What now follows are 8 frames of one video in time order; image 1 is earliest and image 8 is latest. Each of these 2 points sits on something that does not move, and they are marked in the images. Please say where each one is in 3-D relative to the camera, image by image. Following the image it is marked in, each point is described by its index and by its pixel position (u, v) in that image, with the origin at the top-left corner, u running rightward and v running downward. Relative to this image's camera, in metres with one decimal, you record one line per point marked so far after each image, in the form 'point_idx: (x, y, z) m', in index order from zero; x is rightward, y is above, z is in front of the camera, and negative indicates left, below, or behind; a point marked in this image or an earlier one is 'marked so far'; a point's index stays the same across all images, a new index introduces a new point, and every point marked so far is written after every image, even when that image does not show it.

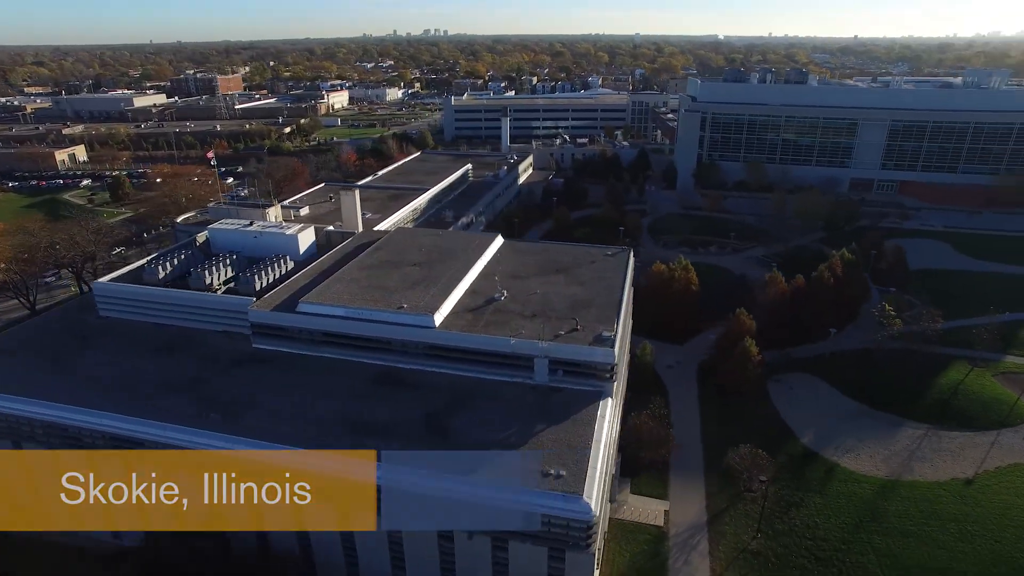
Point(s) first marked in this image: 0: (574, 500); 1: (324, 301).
0: (+1.6, -4.7, +14.2) m
1: (-5.8, -0.4, +19.8) m
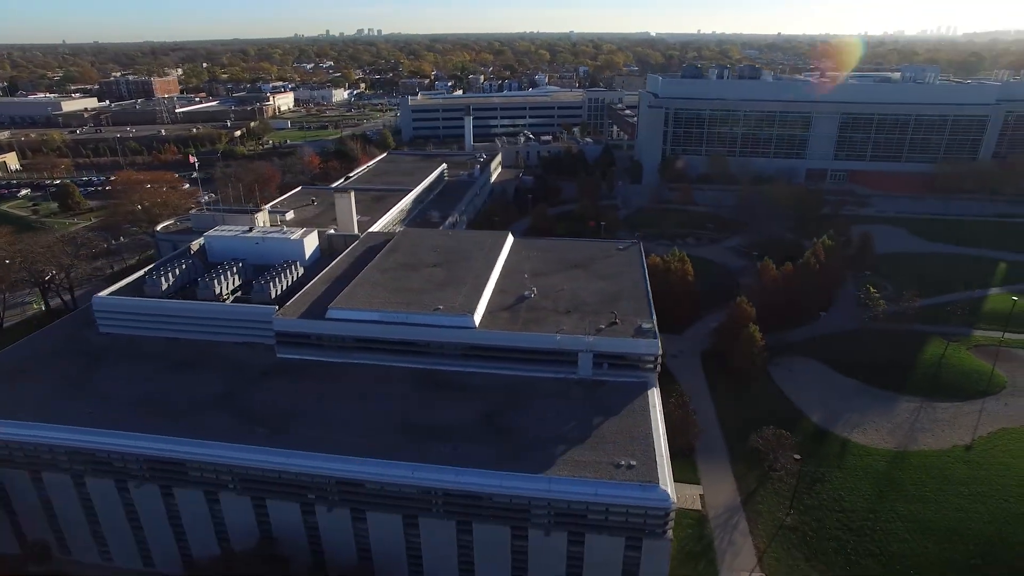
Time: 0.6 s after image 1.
0: (+3.3, -4.5, +14.4) m
1: (-4.7, -0.6, +19.3) m
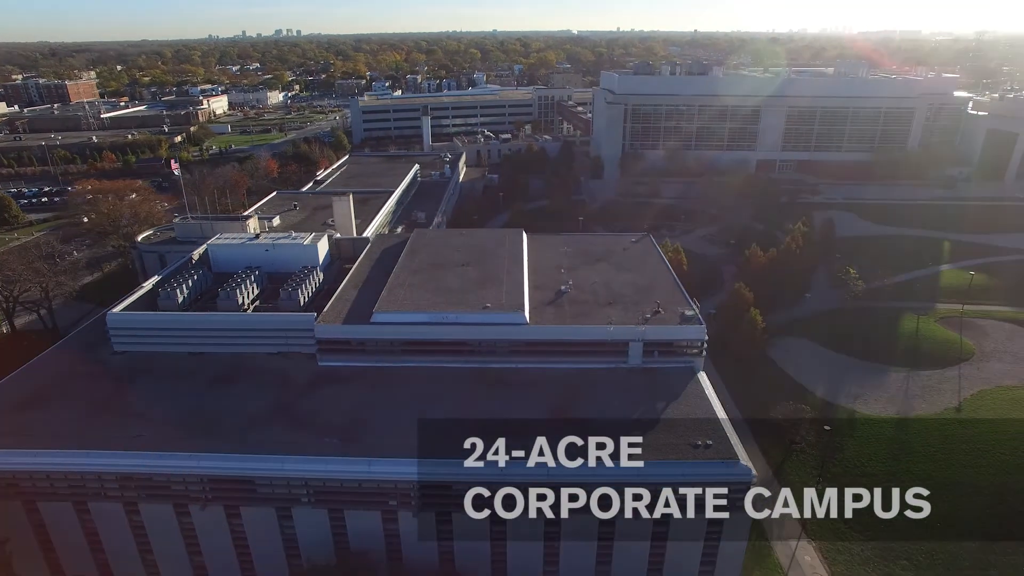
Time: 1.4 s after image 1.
0: (+5.4, -4.2, +15.1) m
1: (-3.3, -0.6, +19.0) m
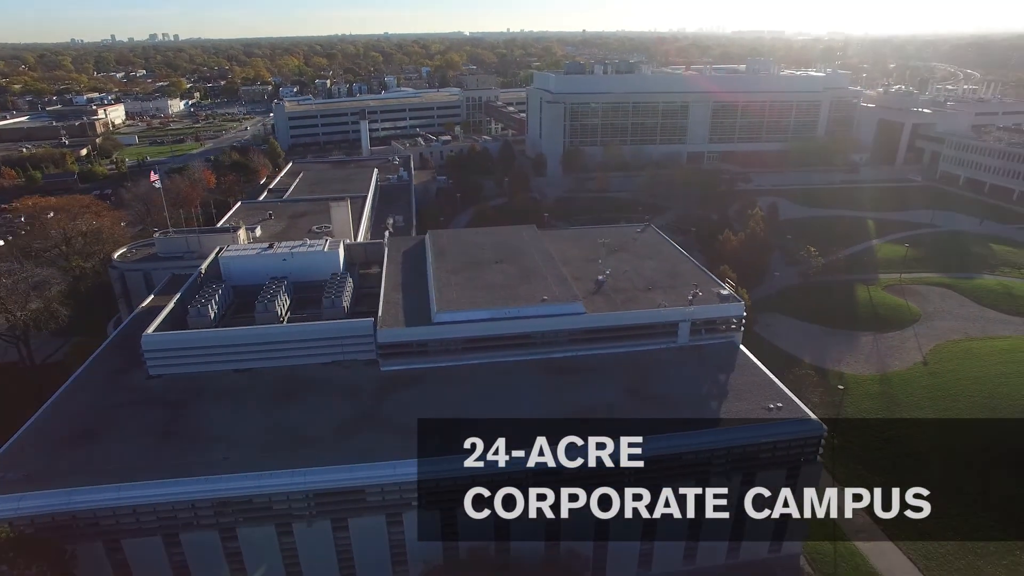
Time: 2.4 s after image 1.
0: (+7.8, -3.5, +16.6) m
1: (-1.6, -0.6, +19.1) m
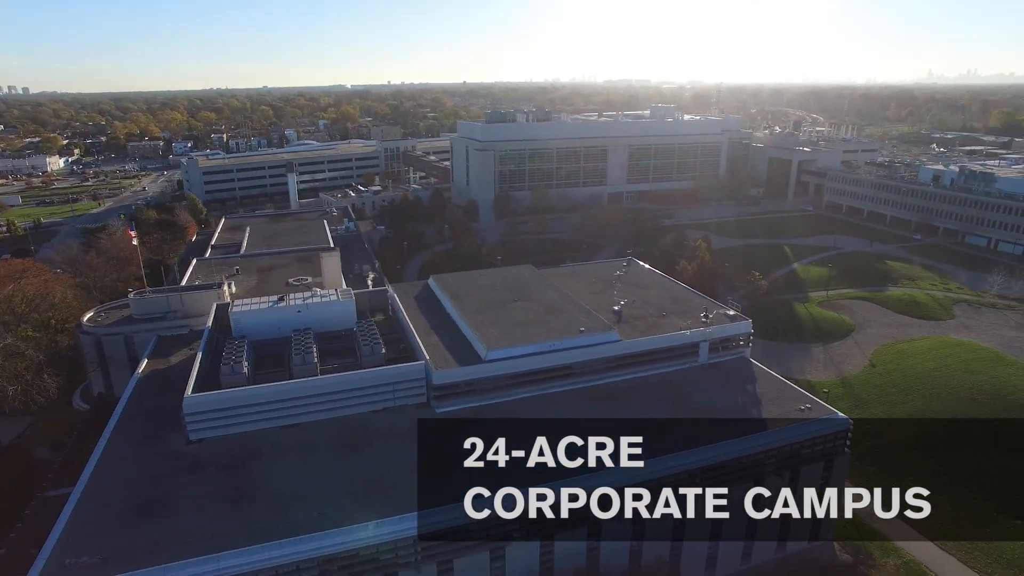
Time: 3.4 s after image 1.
0: (+9.7, -3.9, +18.6) m
1: (-0.3, -1.7, +19.6) m
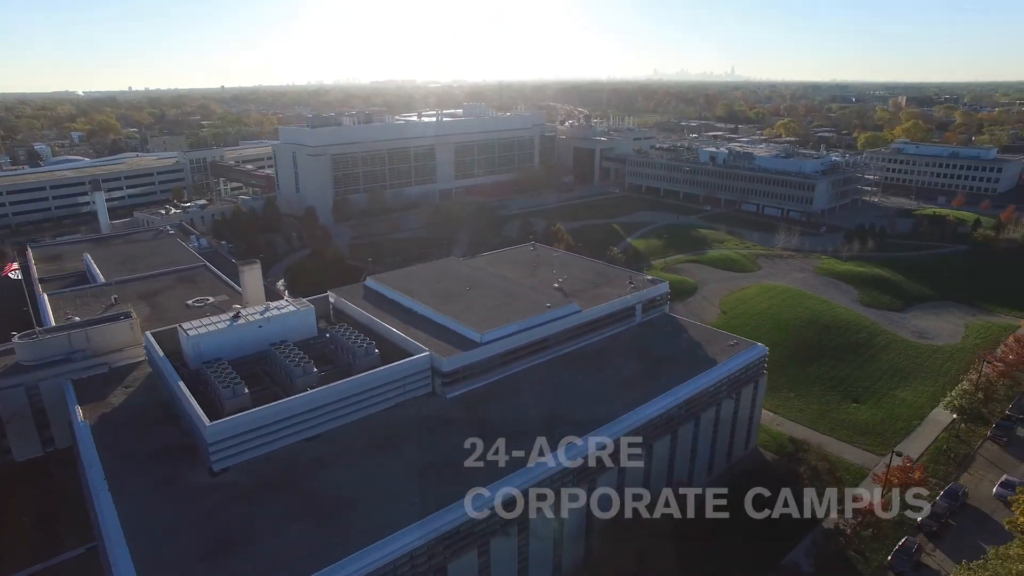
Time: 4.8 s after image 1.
0: (+9.2, -2.2, +23.3) m
1: (-0.7, -1.3, +20.9) m
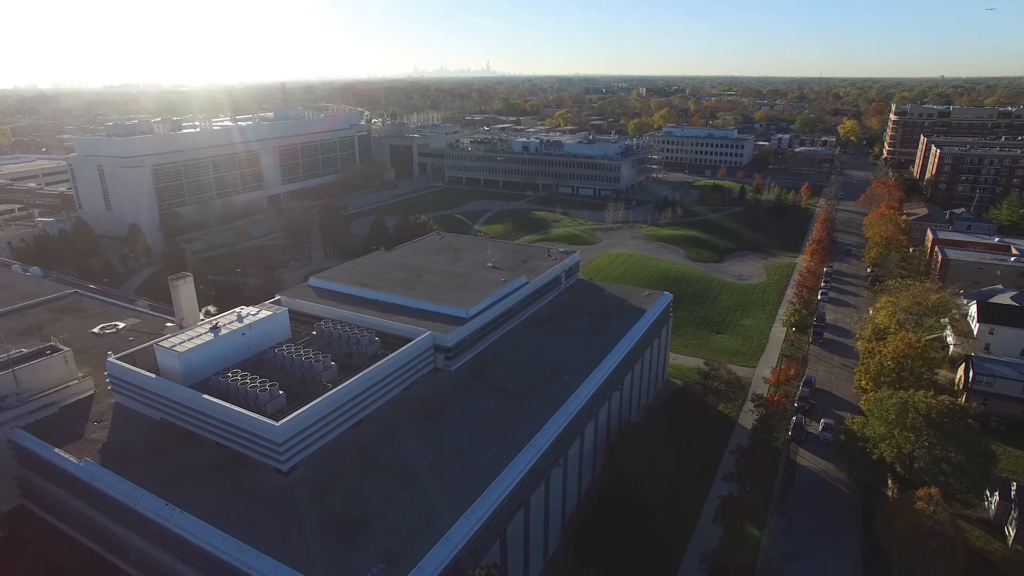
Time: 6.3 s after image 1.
0: (+7.0, -0.3, +28.4) m
1: (-1.6, -0.6, +22.9) m
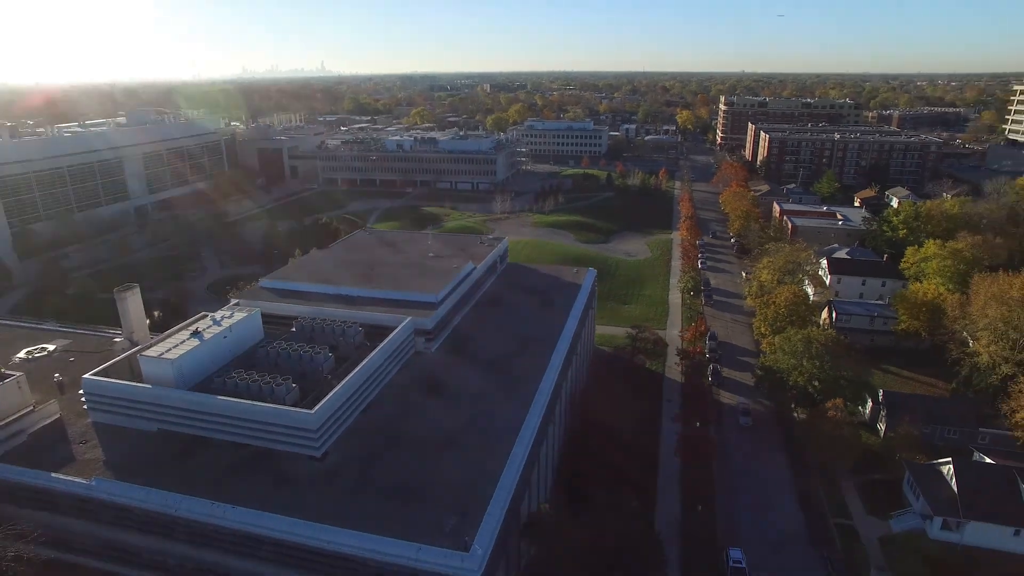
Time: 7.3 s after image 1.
0: (+4.1, +0.9, +31.5) m
1: (-3.0, -0.1, +24.2) m
